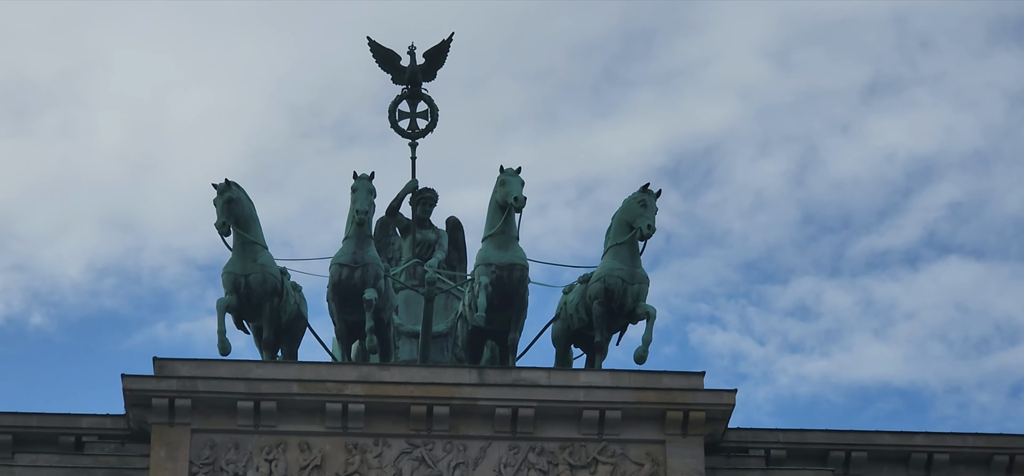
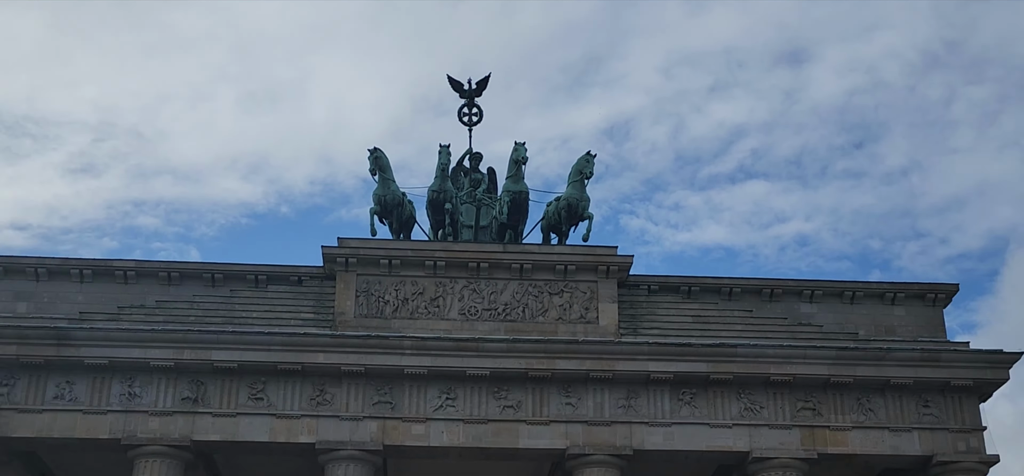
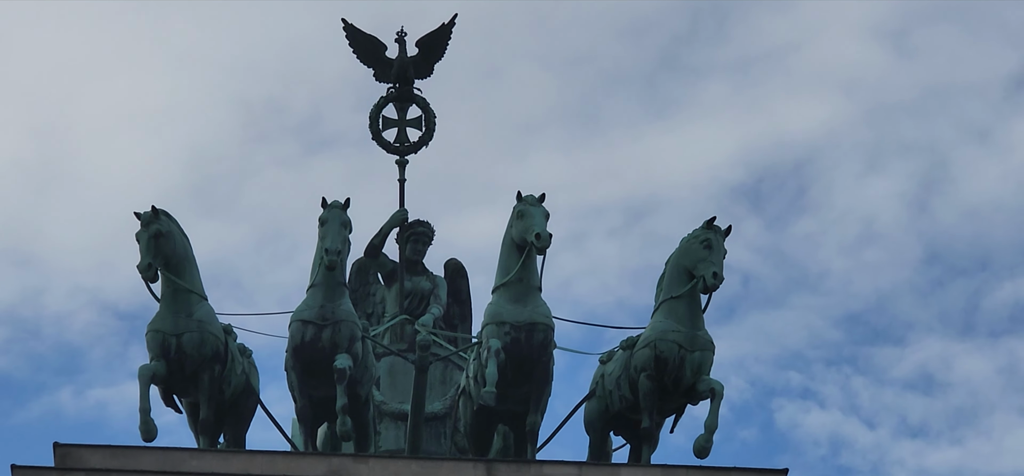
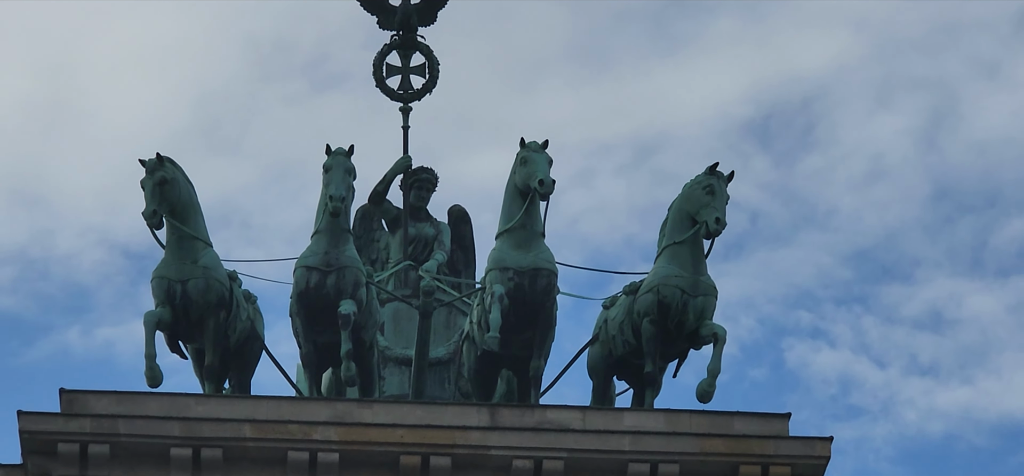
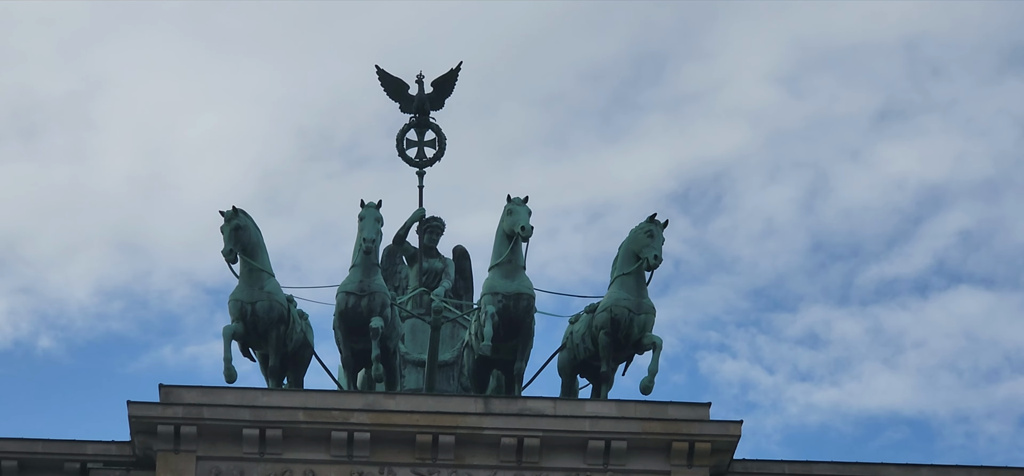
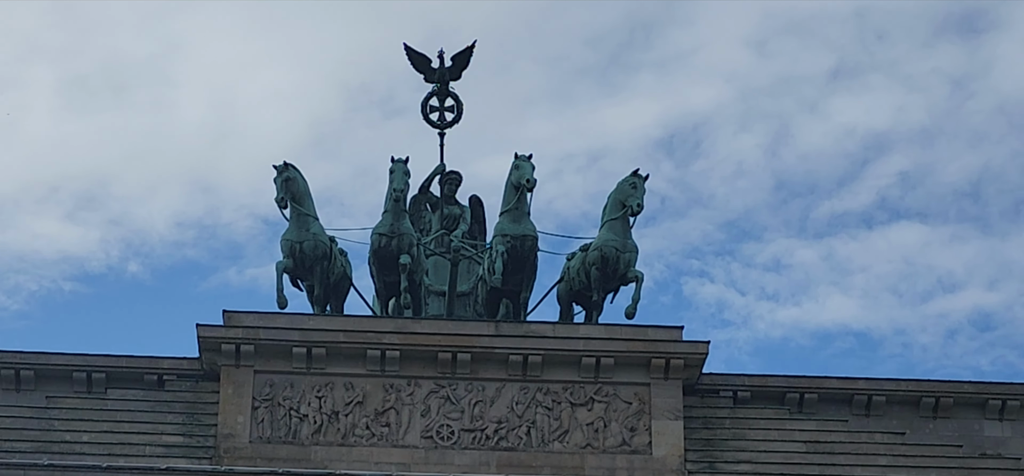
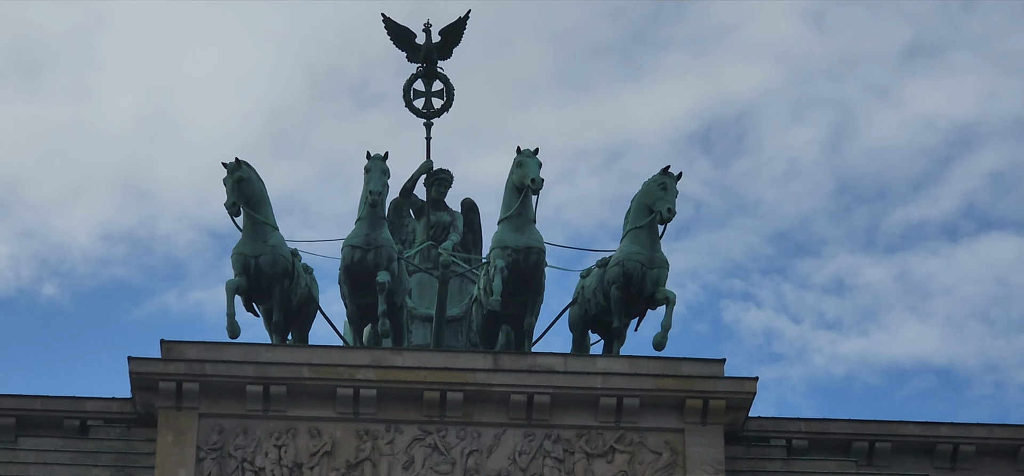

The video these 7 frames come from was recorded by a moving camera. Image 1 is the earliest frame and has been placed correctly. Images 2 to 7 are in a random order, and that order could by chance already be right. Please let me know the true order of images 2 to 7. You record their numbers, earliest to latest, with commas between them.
5, 3, 4, 7, 6, 2
